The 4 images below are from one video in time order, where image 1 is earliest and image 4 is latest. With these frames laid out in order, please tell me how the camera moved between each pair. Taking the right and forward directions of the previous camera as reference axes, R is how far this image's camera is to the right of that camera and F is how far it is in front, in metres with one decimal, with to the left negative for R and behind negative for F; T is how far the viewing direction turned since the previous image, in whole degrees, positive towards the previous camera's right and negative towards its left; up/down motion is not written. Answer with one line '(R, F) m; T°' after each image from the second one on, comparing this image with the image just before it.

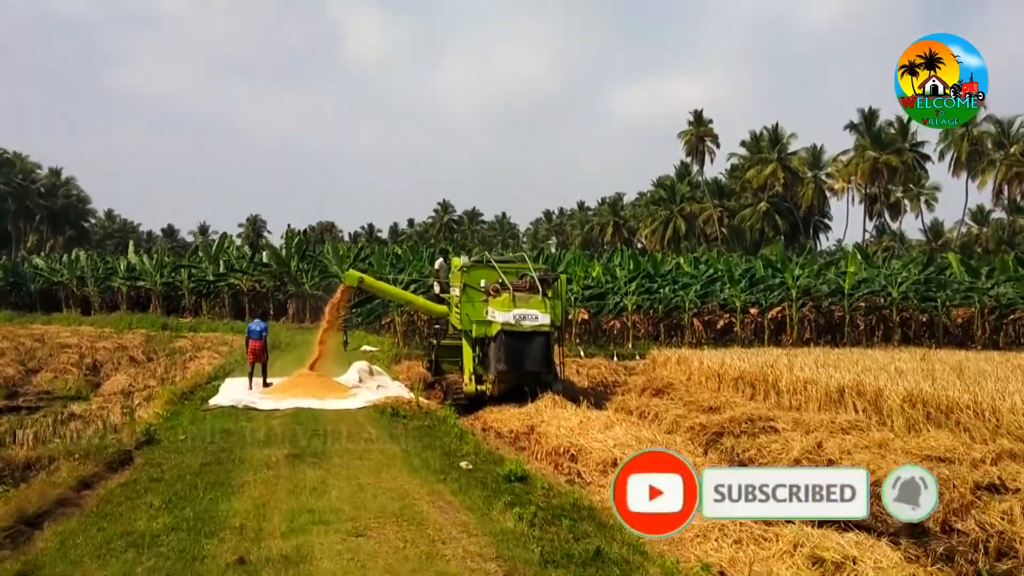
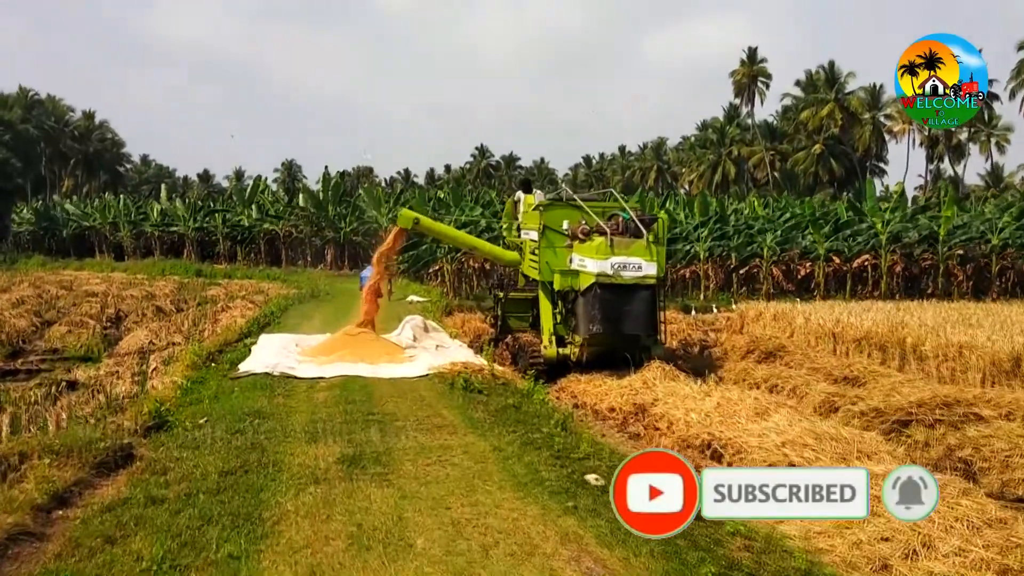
(-0.7, +2.5) m; -2°
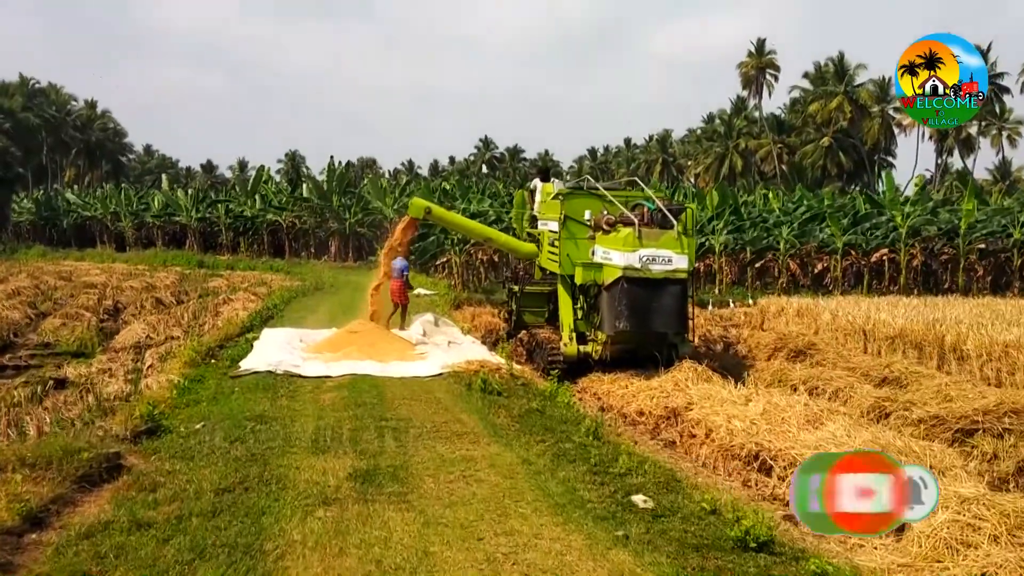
(-0.2, +0.7) m; 0°
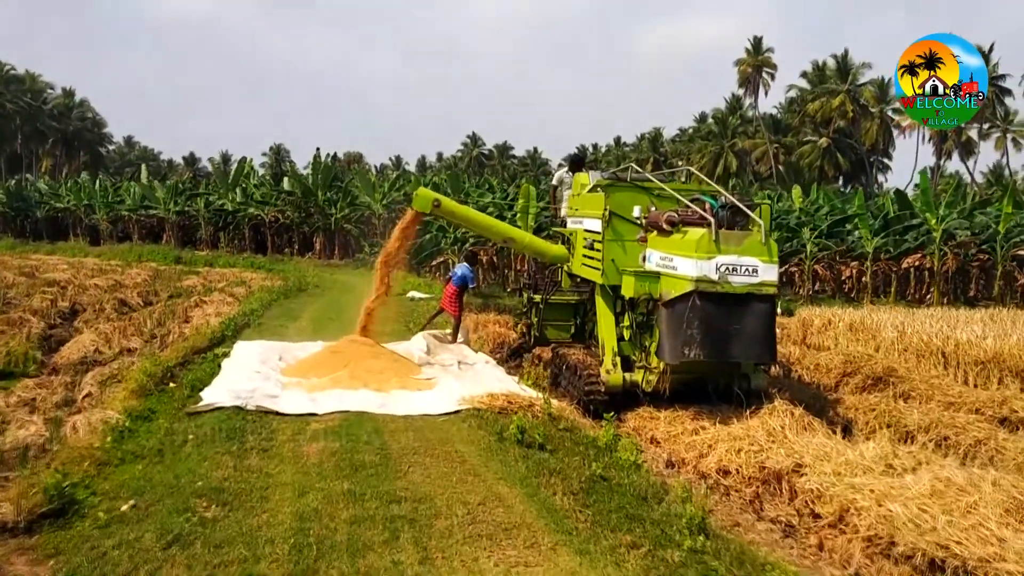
(-0.4, +2.1) m; +1°
